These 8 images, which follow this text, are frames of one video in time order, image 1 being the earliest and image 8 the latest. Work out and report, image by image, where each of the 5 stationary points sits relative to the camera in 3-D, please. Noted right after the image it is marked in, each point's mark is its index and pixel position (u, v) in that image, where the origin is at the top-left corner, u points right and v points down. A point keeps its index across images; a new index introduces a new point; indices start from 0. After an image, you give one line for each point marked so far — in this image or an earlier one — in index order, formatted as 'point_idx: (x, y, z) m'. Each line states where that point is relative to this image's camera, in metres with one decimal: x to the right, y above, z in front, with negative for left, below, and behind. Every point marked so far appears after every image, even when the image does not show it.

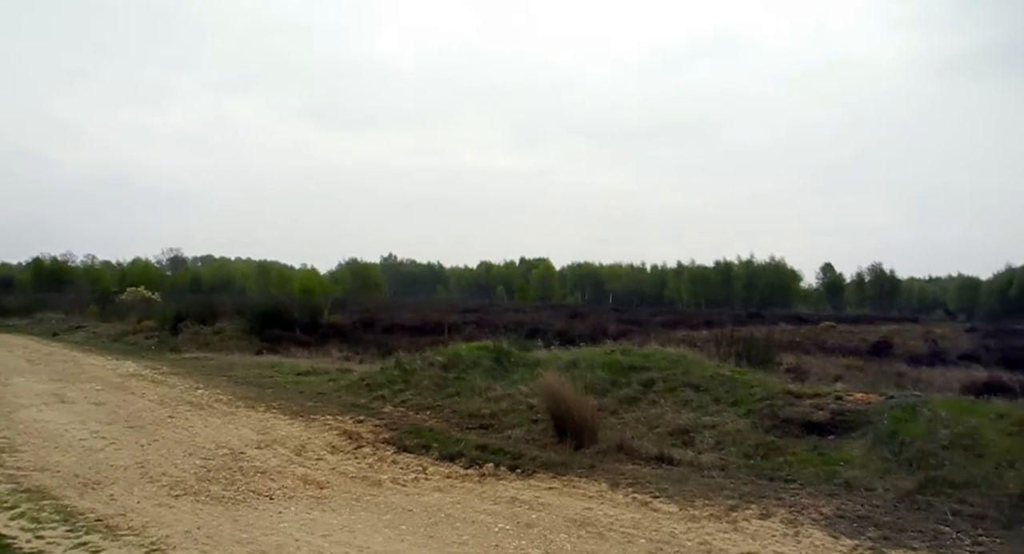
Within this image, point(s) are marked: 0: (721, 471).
0: (+2.8, -2.6, +8.5) m
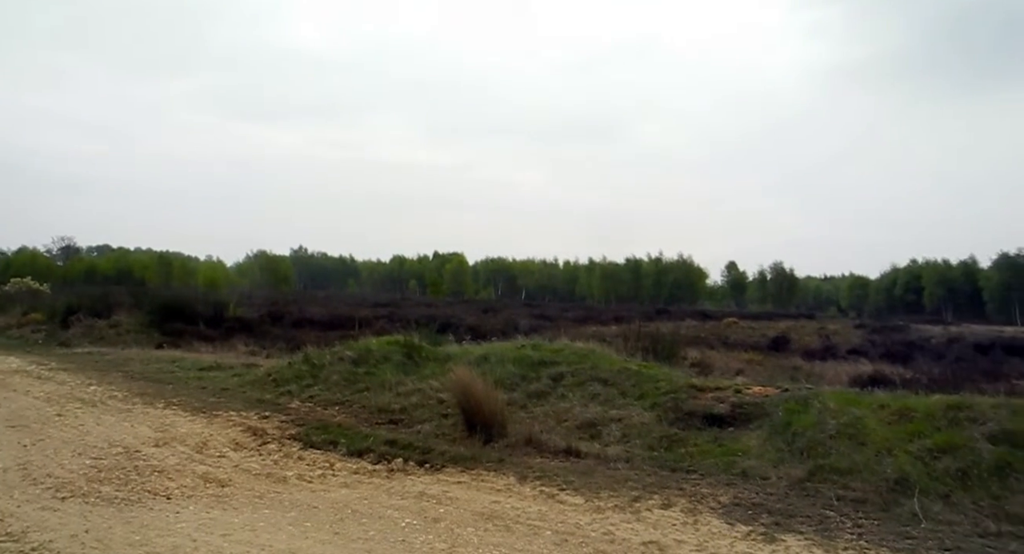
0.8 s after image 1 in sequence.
0: (+1.6, -2.6, +8.7) m
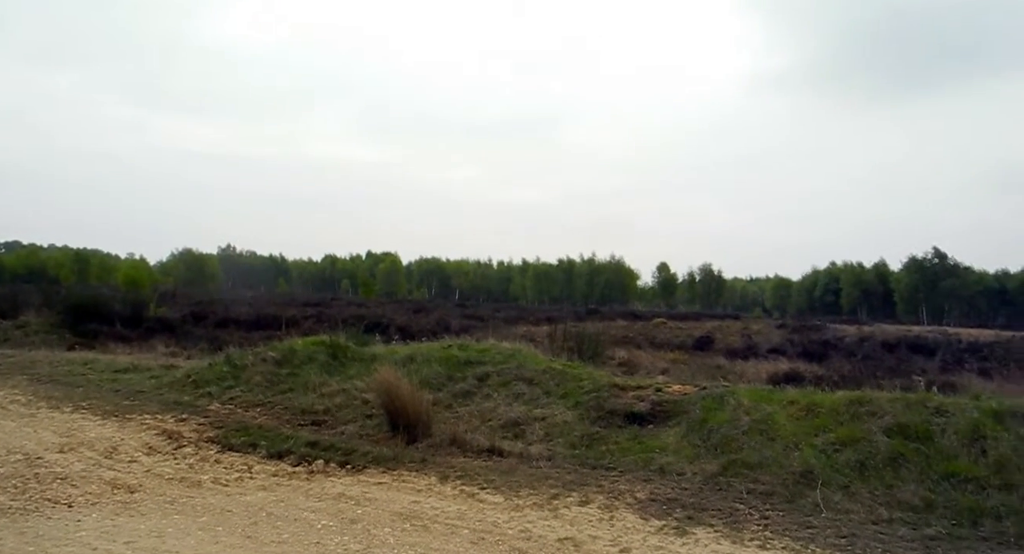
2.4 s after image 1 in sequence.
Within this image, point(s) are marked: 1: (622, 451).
0: (+0.5, -2.6, +8.8) m
1: (+1.5, -2.5, +8.9) m
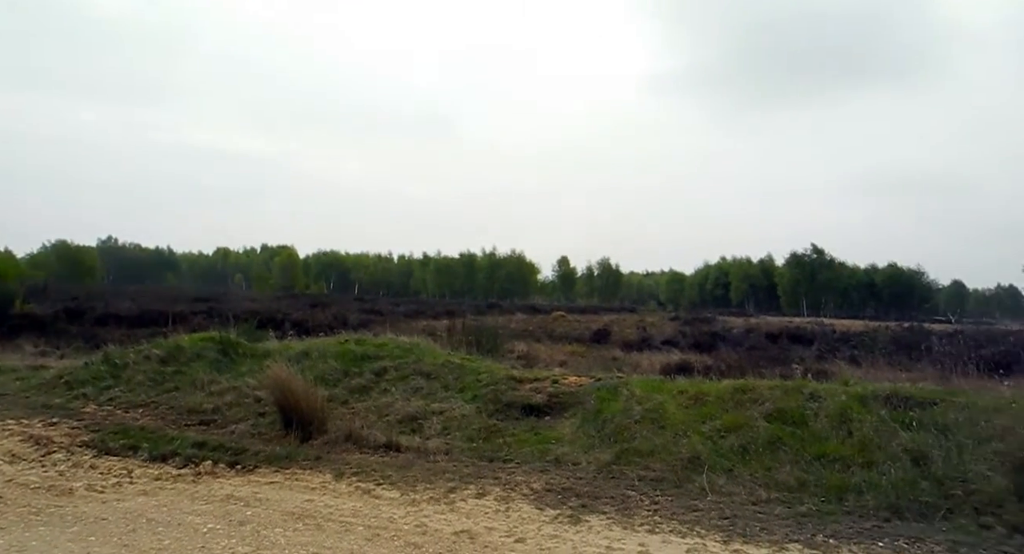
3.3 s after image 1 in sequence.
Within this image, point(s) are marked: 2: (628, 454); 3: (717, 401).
0: (-0.9, -2.5, +8.8) m
1: (+0.1, -2.4, +9.0) m
2: (+1.6, -2.4, +8.5) m
3: (+3.0, -1.8, +9.2) m
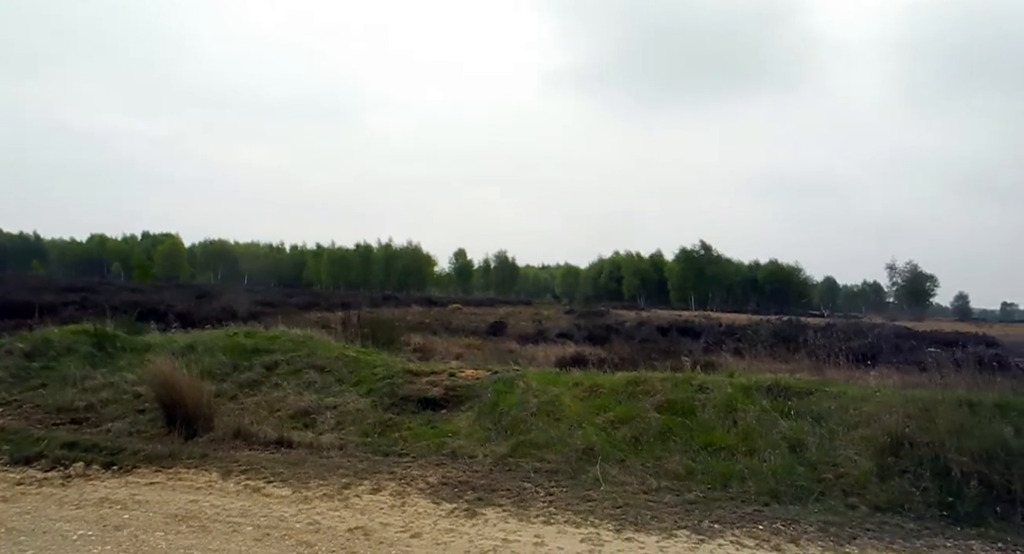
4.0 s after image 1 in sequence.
0: (-2.4, -2.4, +8.6) m
1: (-1.4, -2.3, +8.9) m
2: (+0.2, -2.3, +8.6) m
3: (+1.5, -1.7, +9.4) m
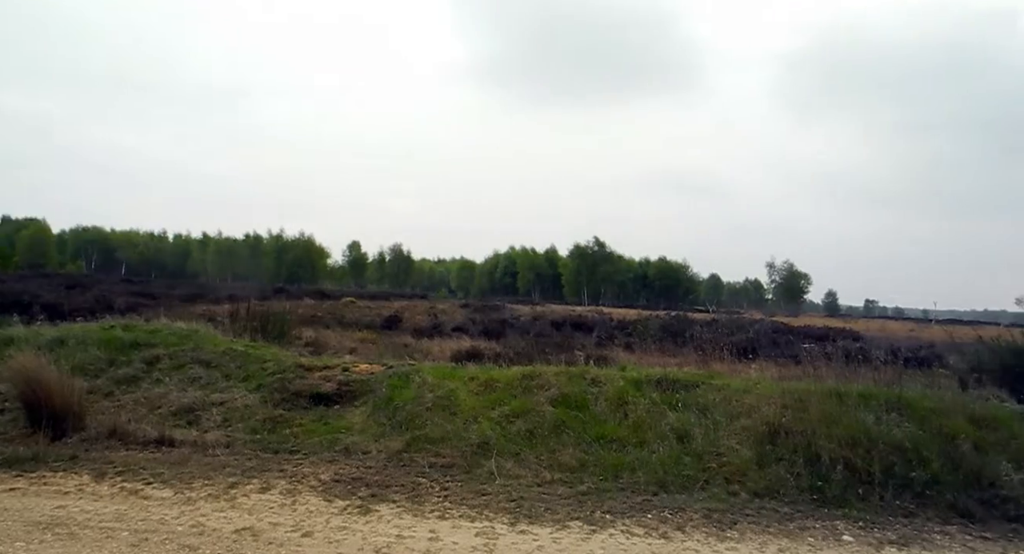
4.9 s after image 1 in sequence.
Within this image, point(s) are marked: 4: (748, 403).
0: (-3.8, -2.3, +8.3) m
1: (-2.8, -2.2, +8.7) m
2: (-1.3, -2.2, +8.5) m
3: (0.0, -1.7, +9.5) m
4: (+3.4, -1.8, +8.9) m
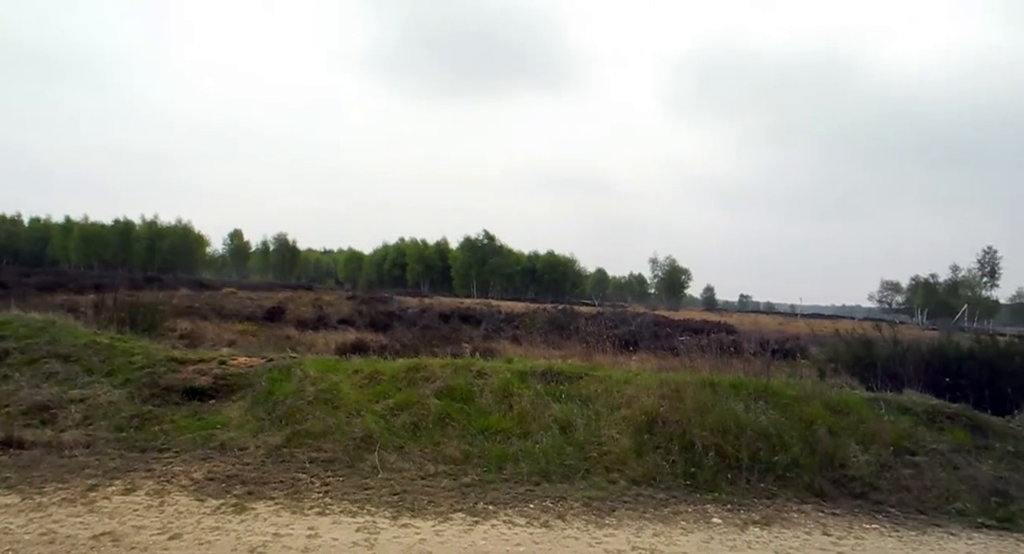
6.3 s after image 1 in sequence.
0: (-5.3, -2.1, +7.7) m
1: (-4.4, -2.0, +8.2) m
2: (-2.8, -2.1, +8.3) m
3: (-1.7, -1.6, +9.4) m
4: (+1.8, -1.7, +9.2) m
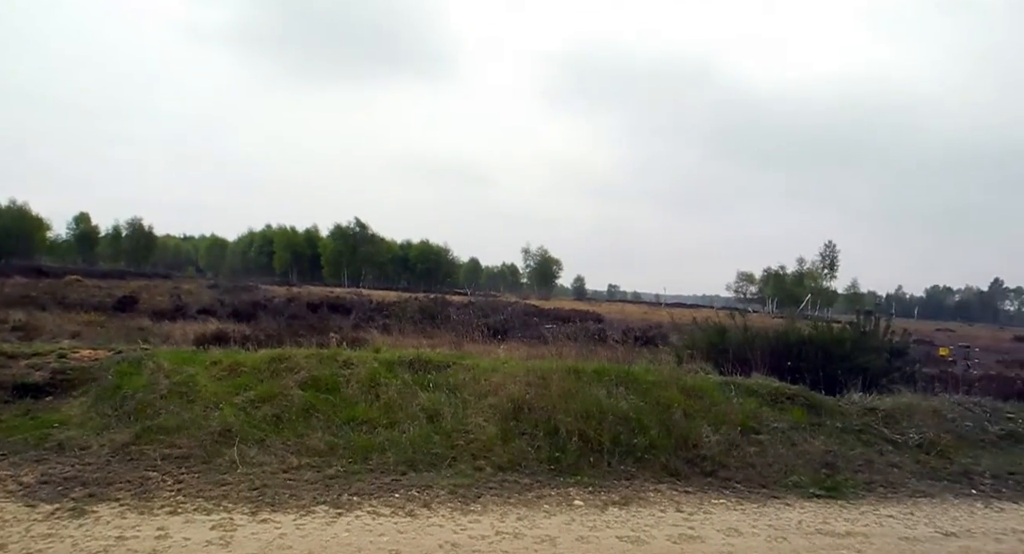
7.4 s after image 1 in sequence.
0: (-6.9, -2.0, +7.0) m
1: (-6.1, -1.9, +7.6) m
2: (-4.5, -2.0, +7.8) m
3: (-3.5, -1.4, +9.1) m
4: (-0.1, -1.6, +9.3) m
